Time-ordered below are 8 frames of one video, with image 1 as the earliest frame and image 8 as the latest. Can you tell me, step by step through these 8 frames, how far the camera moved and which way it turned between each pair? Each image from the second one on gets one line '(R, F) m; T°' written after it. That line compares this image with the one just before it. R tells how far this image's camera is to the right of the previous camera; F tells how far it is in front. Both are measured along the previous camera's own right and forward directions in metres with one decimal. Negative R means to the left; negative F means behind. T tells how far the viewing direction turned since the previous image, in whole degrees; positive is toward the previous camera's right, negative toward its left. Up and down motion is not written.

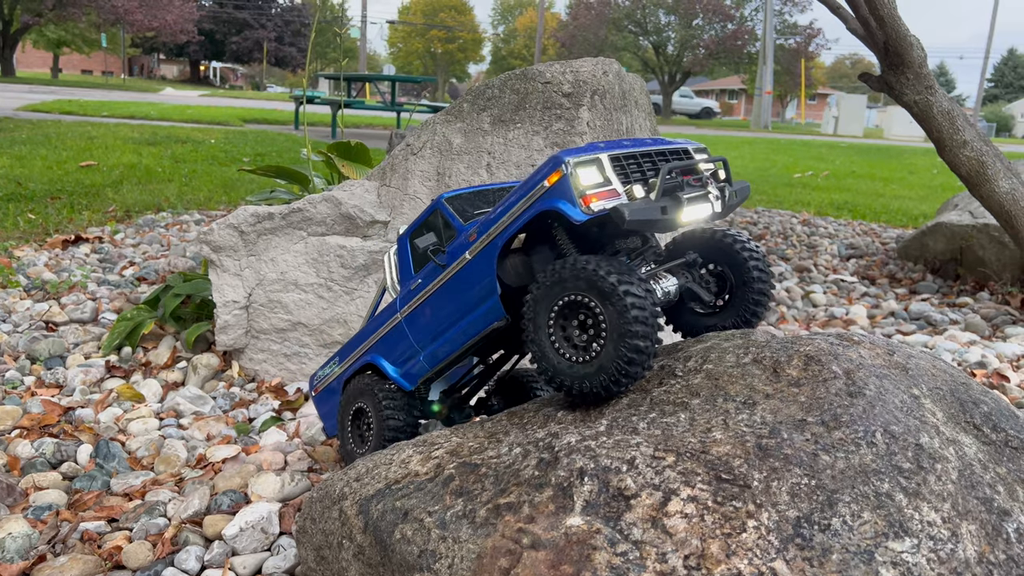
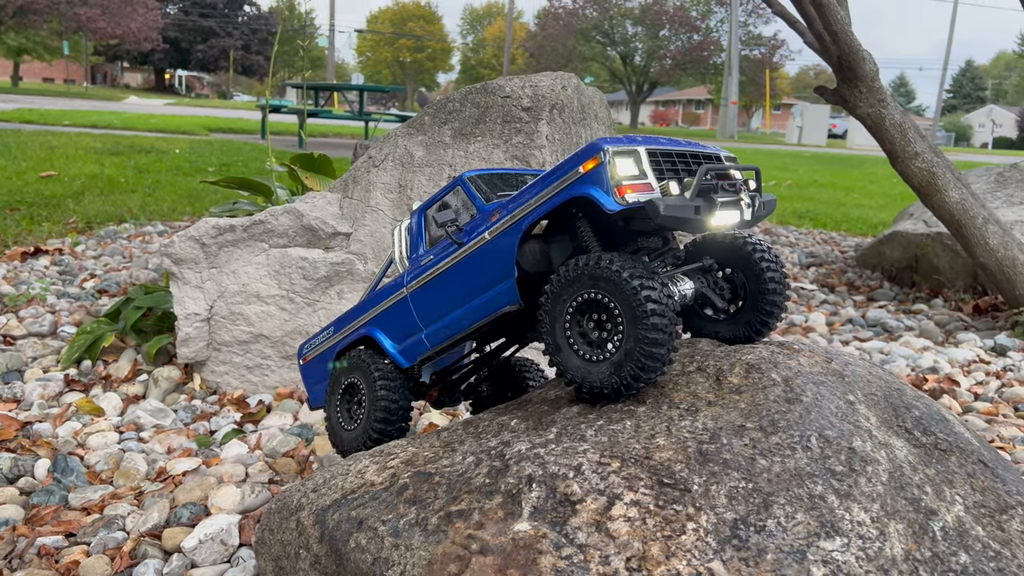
(+0.1, -0.1) m; +2°
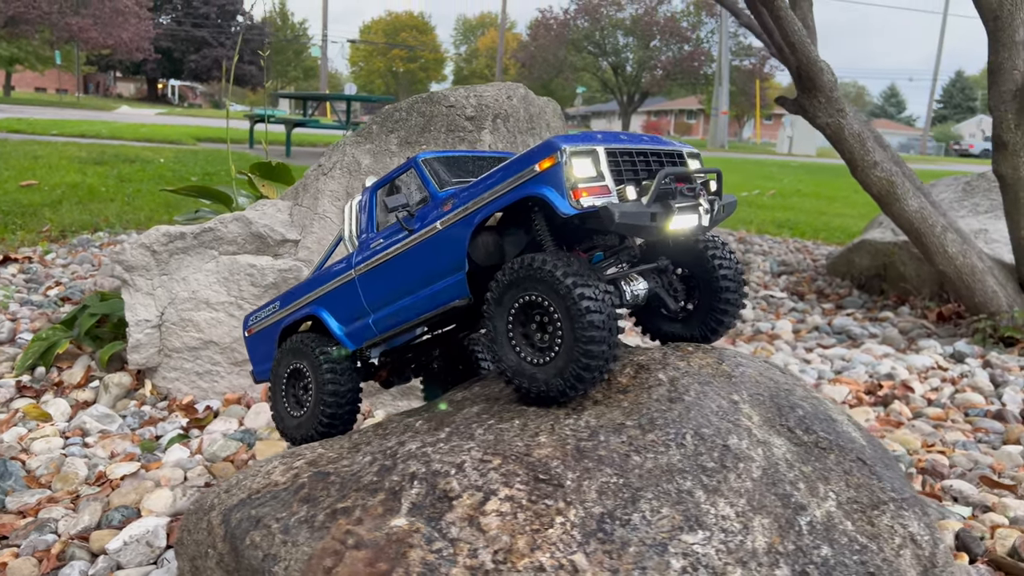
(+0.3, -0.1) m; 0°
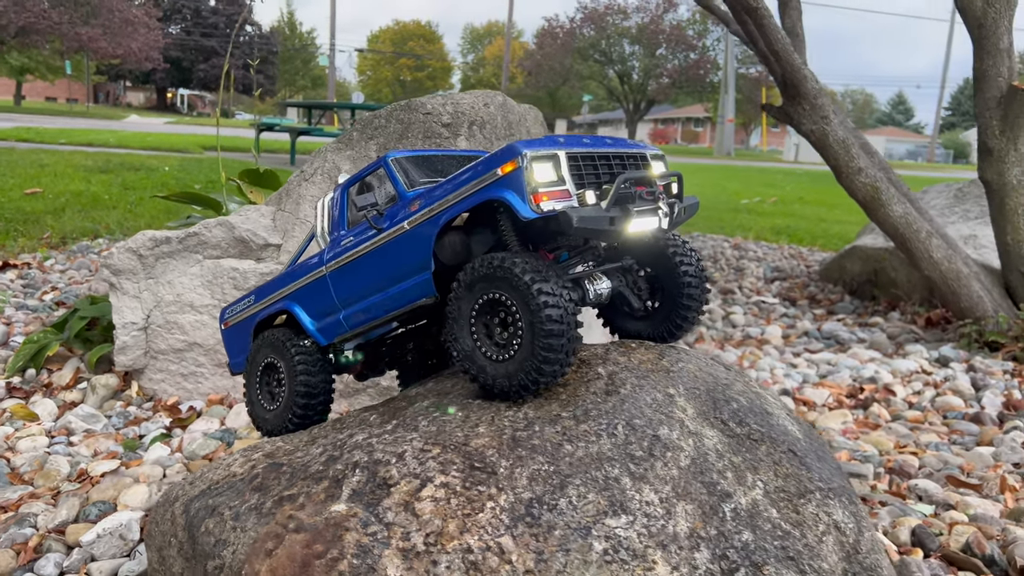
(+0.2, -0.1) m; -1°
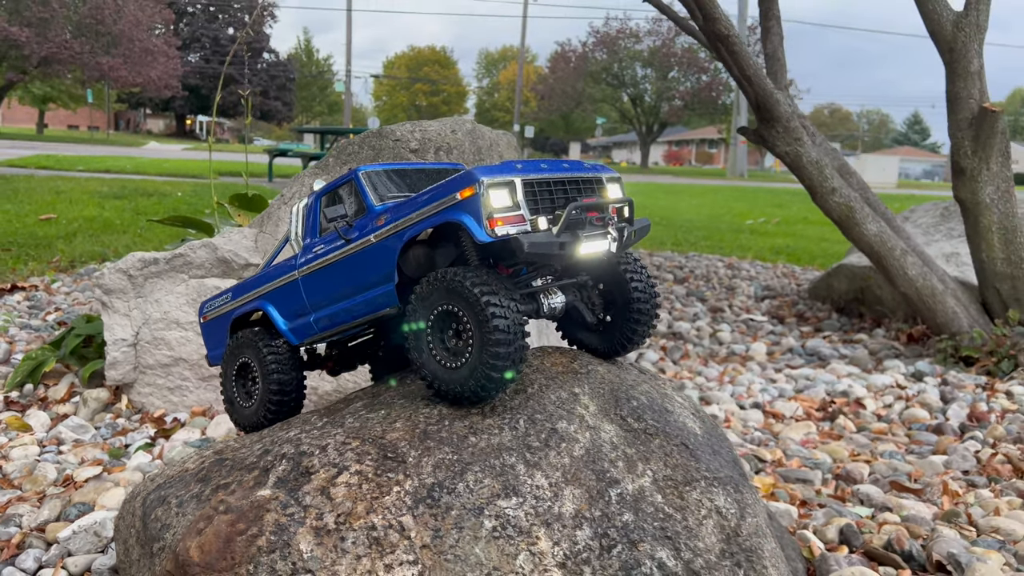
(+0.3, -0.3) m; -1°
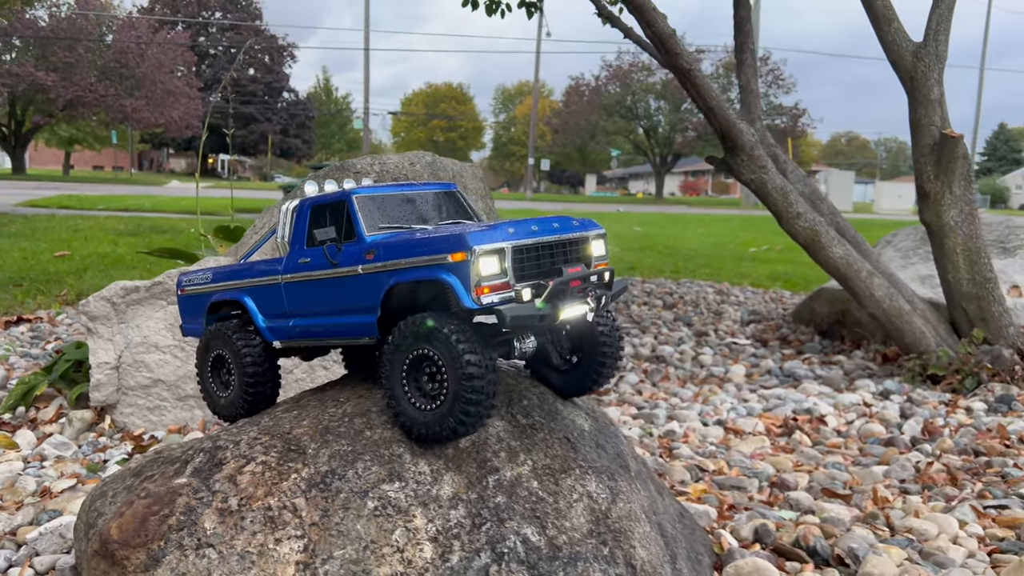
(+0.5, -0.3) m; -1°
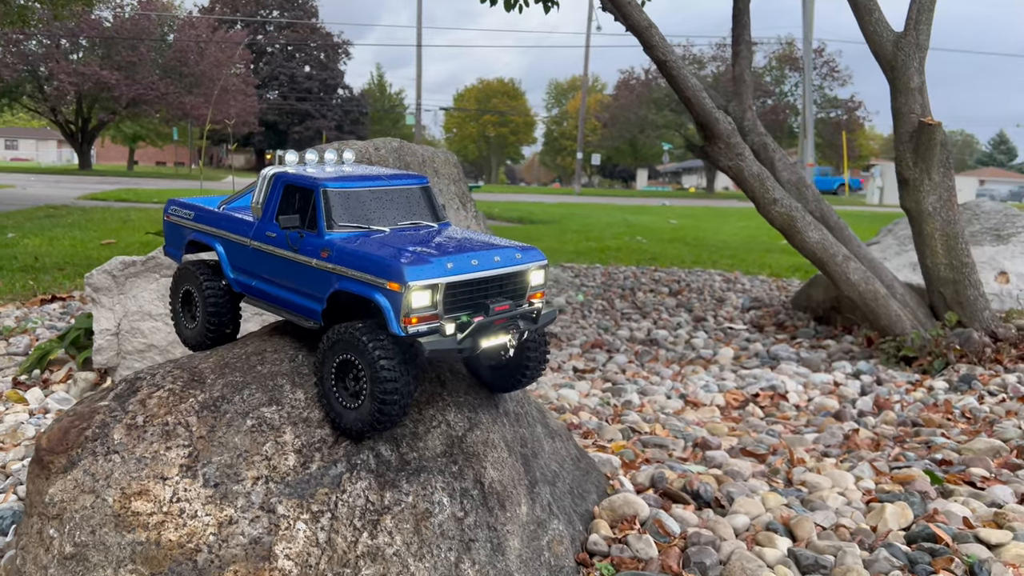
(+0.8, -0.5) m; -4°
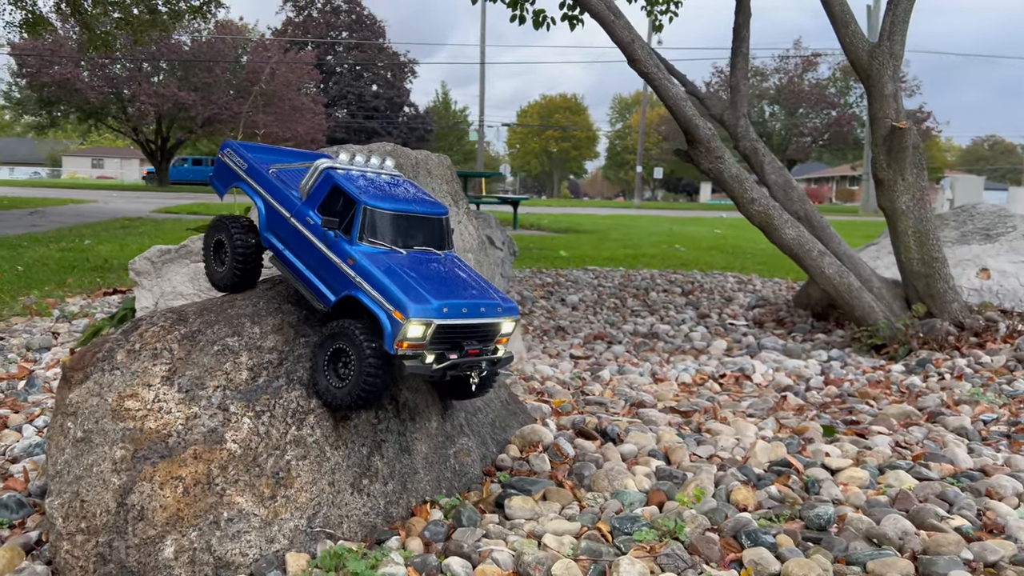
(+0.8, -0.9) m; -4°
